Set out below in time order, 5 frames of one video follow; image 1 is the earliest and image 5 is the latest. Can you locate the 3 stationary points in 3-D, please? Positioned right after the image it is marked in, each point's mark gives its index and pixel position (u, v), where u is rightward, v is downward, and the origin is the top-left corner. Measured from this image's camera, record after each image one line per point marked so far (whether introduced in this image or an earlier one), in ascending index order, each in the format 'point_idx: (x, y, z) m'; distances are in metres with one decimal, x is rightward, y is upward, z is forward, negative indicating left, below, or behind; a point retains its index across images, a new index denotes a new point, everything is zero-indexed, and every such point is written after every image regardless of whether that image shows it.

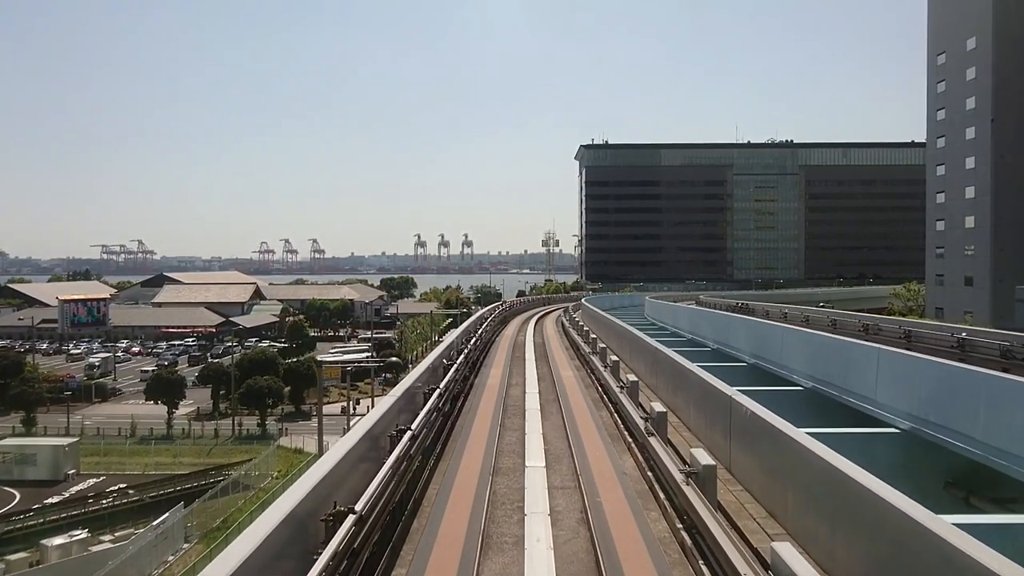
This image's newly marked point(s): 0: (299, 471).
0: (-3.9, -3.3, +12.7) m
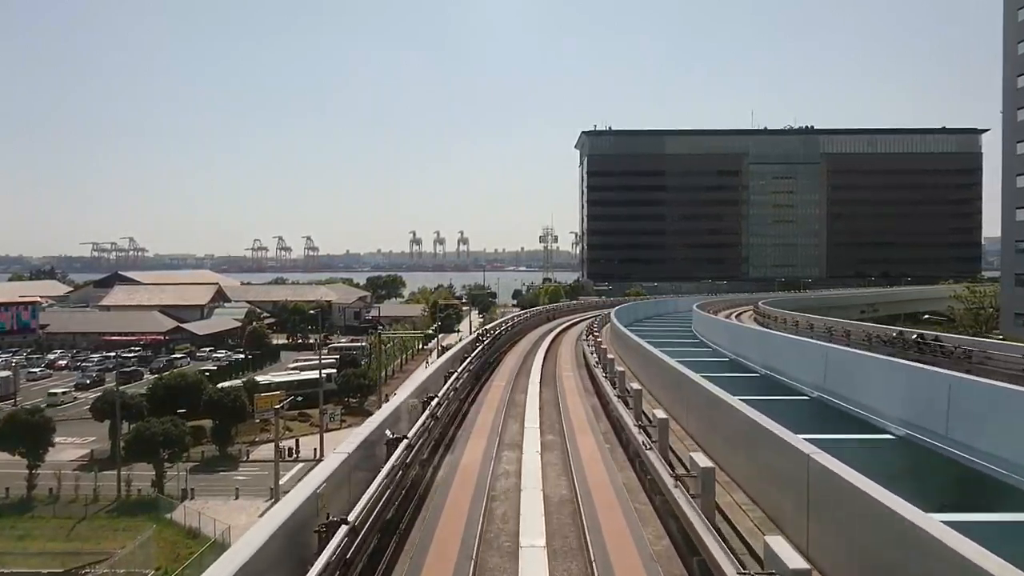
0: (-4.0, -3.4, +8.5) m
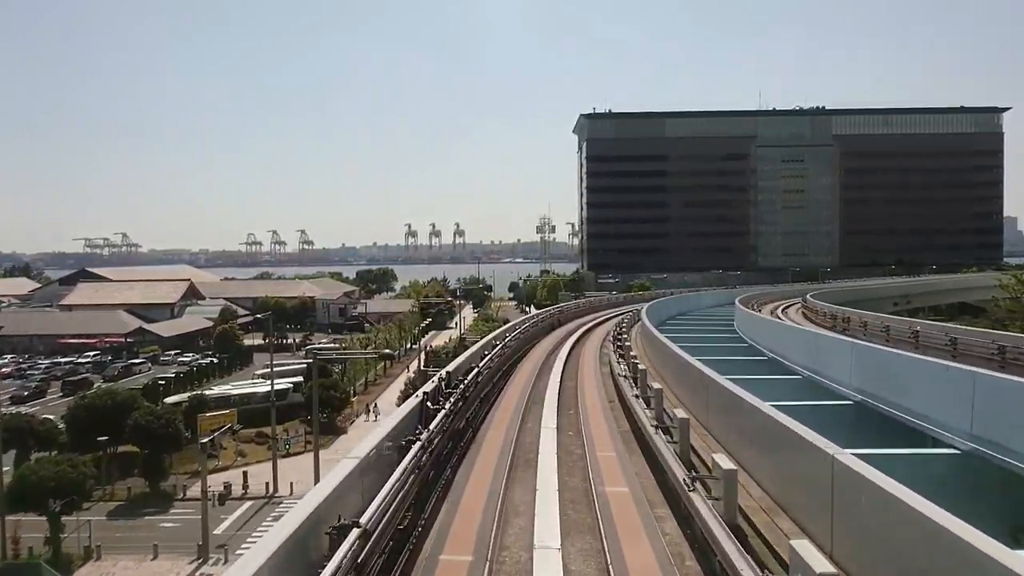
0: (-4.0, -3.4, +6.1) m
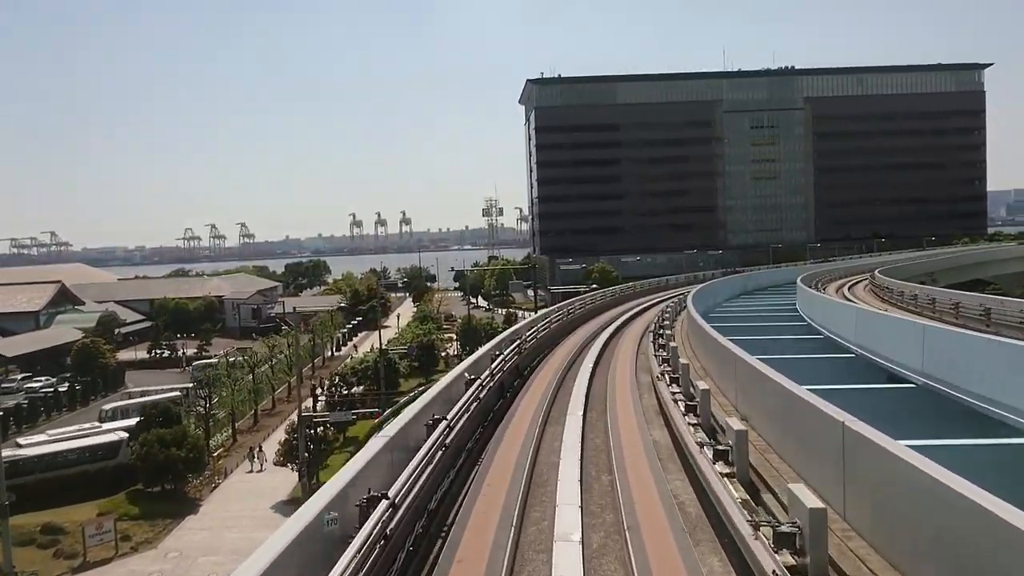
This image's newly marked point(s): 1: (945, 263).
0: (-4.3, -3.7, +1.3) m
1: (+11.1, +0.6, +17.8) m
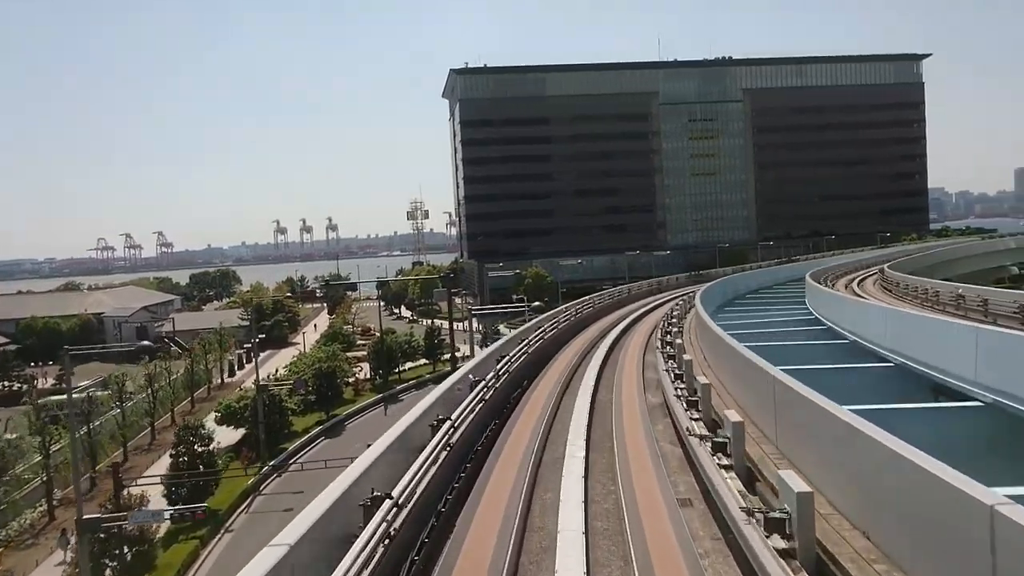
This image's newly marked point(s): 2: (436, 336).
0: (-4.3, -3.8, -2.0) m
1: (+9.3, +0.6, +15.9) m
2: (-2.0, -1.3, +18.8) m
